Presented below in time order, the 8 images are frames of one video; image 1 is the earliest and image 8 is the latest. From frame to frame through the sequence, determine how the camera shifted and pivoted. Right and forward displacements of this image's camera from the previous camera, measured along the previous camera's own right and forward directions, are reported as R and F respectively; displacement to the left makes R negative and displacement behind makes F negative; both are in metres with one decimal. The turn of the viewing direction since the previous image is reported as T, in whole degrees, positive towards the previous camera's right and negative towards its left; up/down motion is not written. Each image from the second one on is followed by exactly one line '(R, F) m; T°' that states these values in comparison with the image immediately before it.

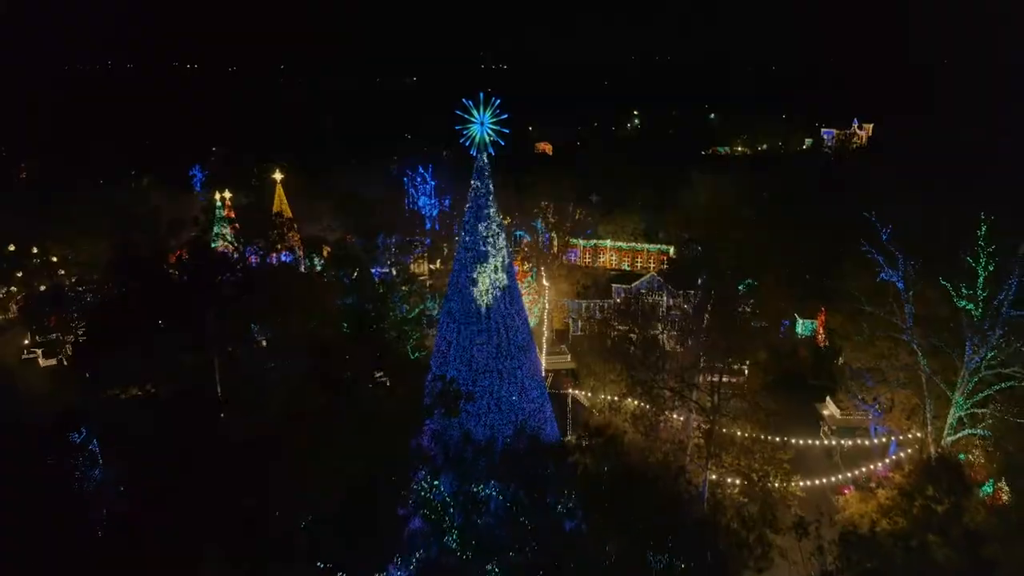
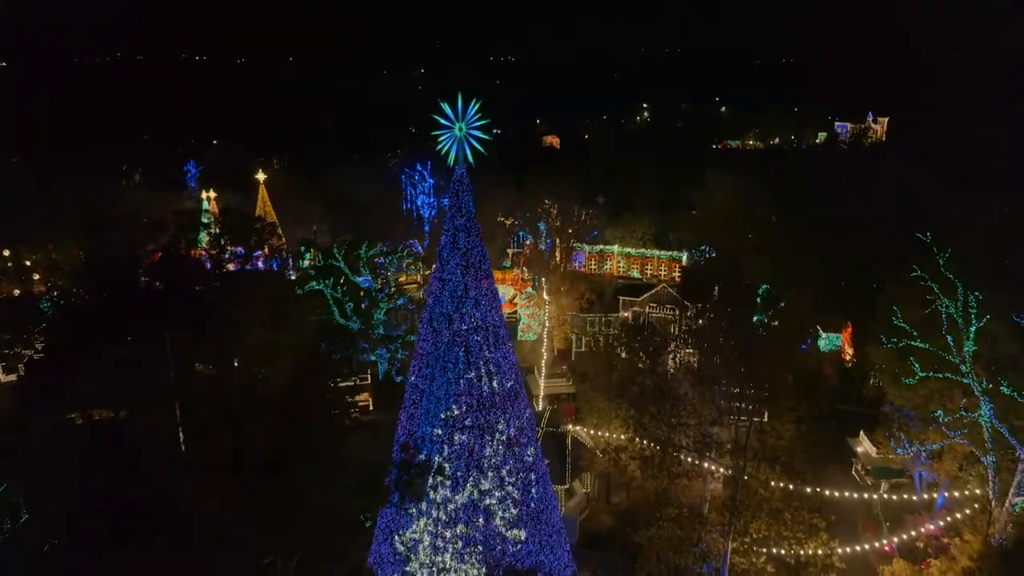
(+0.2, +1.2) m; -1°
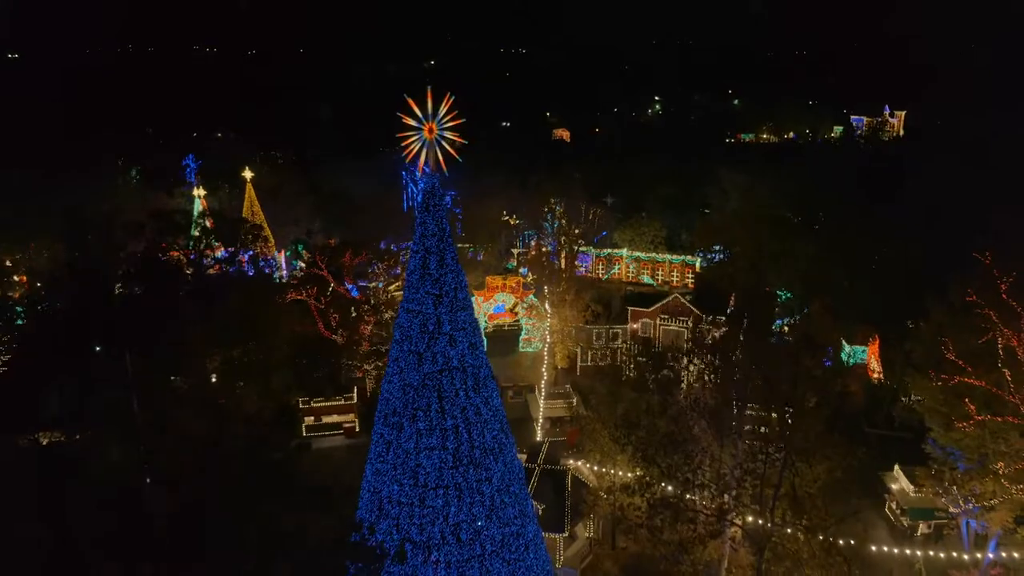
(+0.2, +1.0) m; -1°
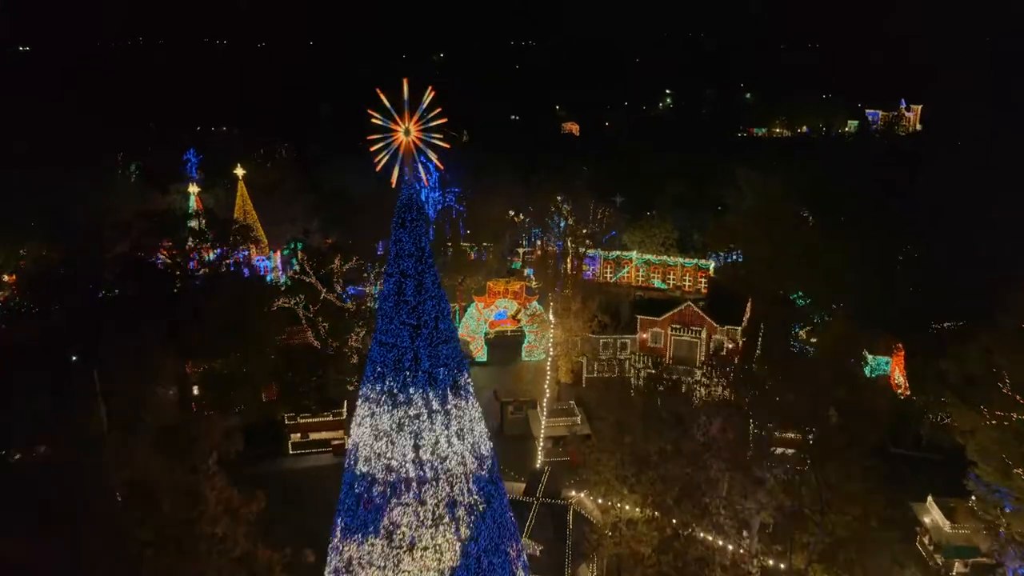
(+0.1, +0.7) m; -1°
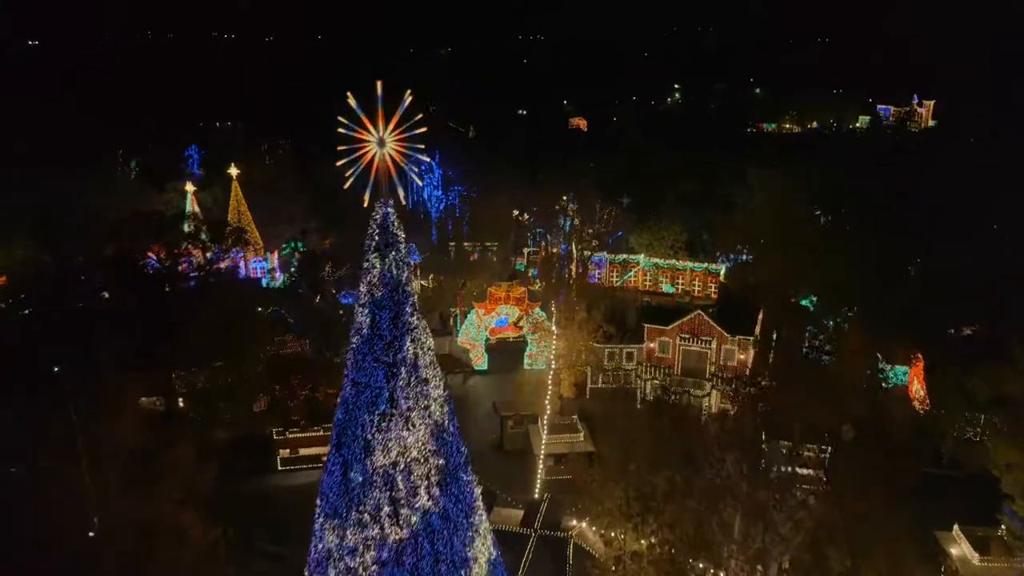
(+0.1, +0.5) m; -1°
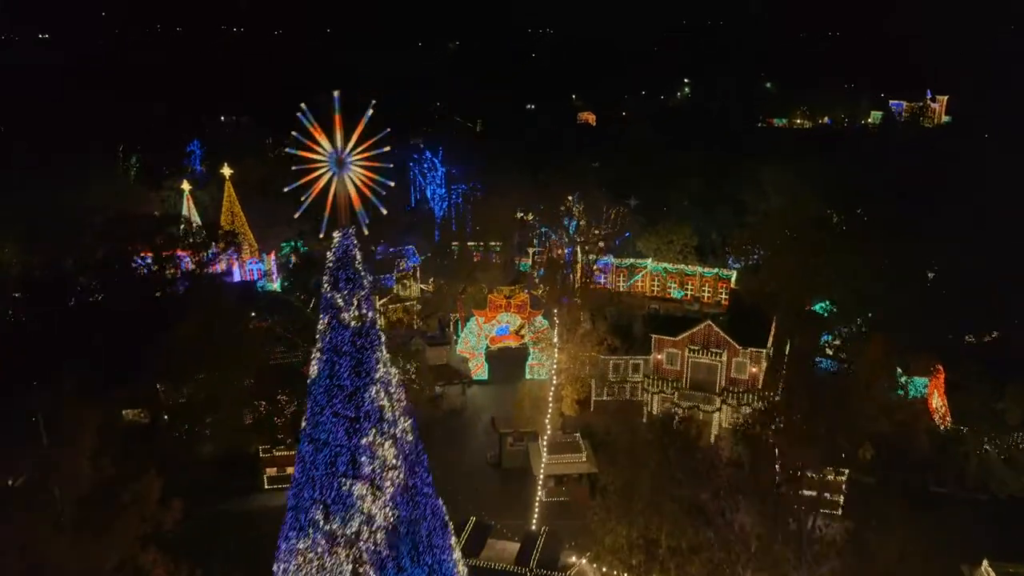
(+0.1, +0.5) m; -1°
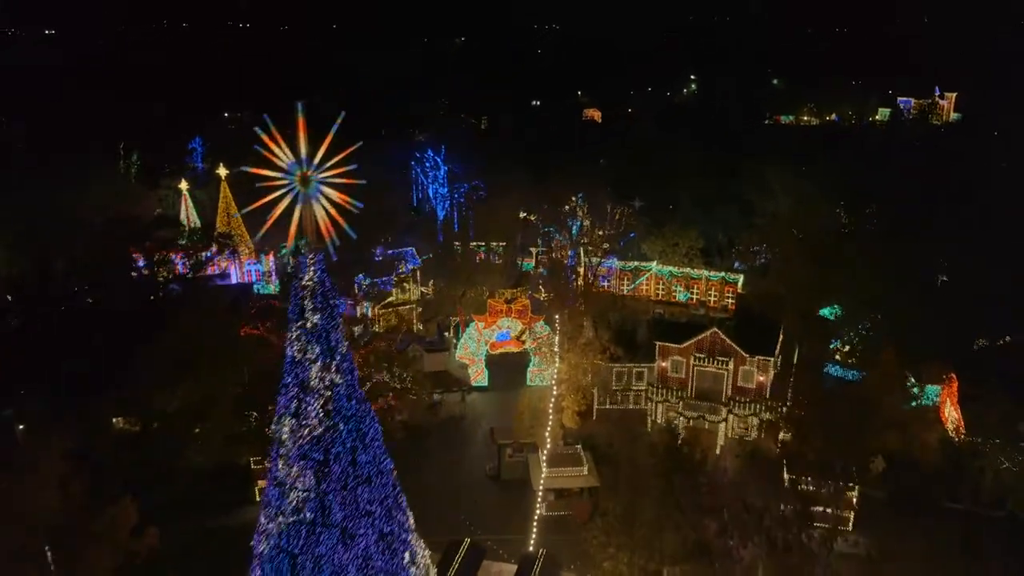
(+0.1, +0.3) m; 0°
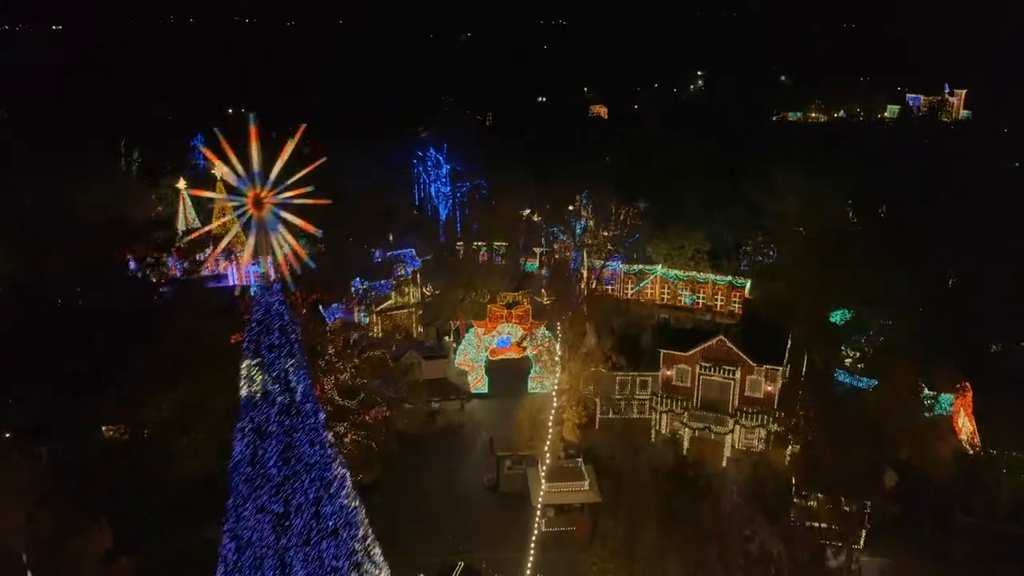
(+0.1, +0.3) m; 0°
